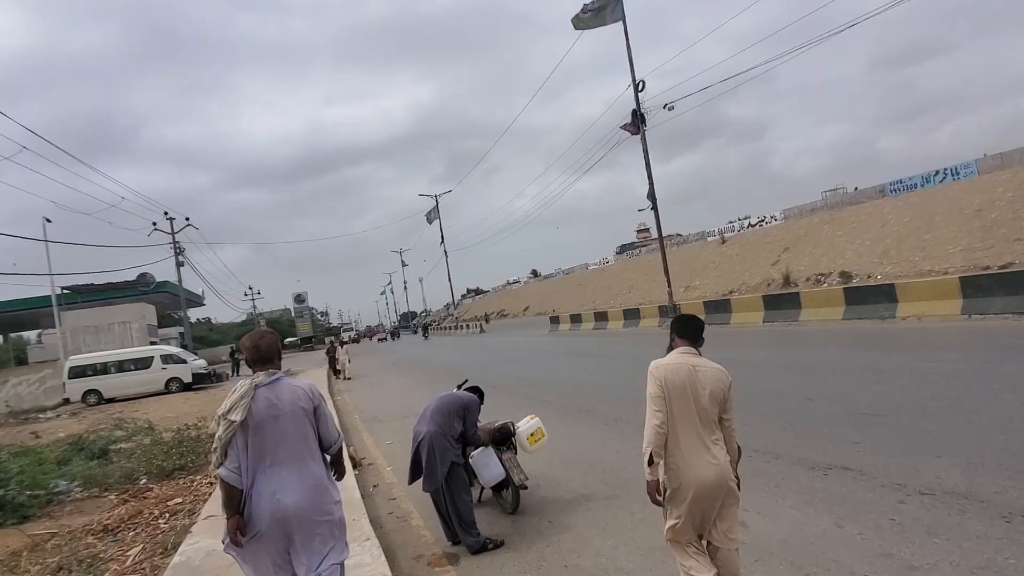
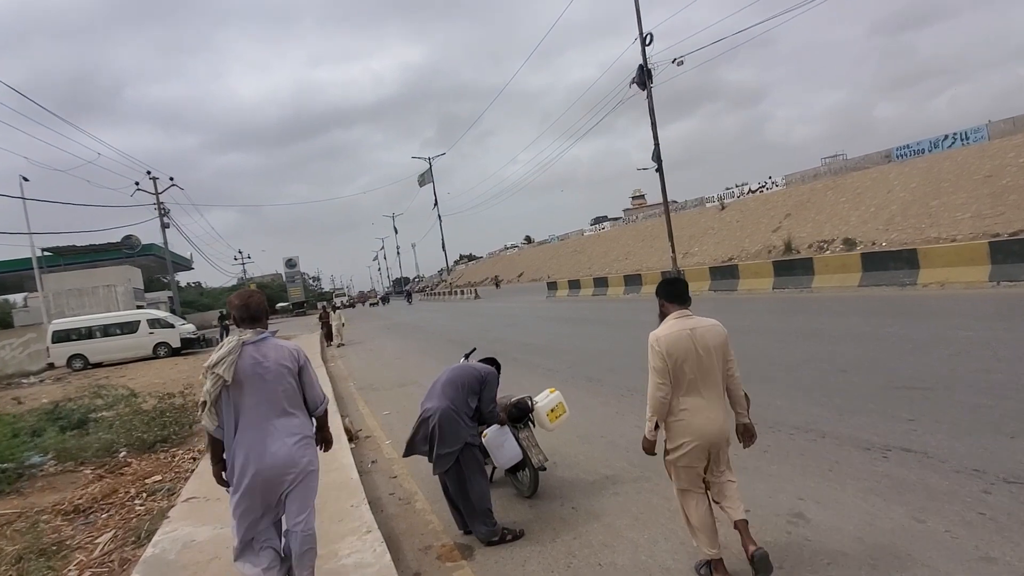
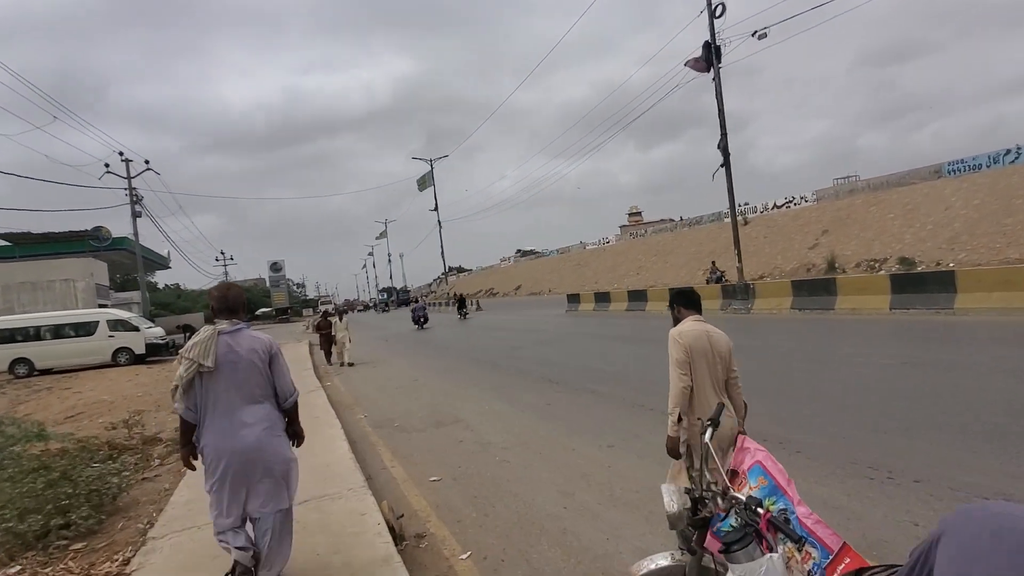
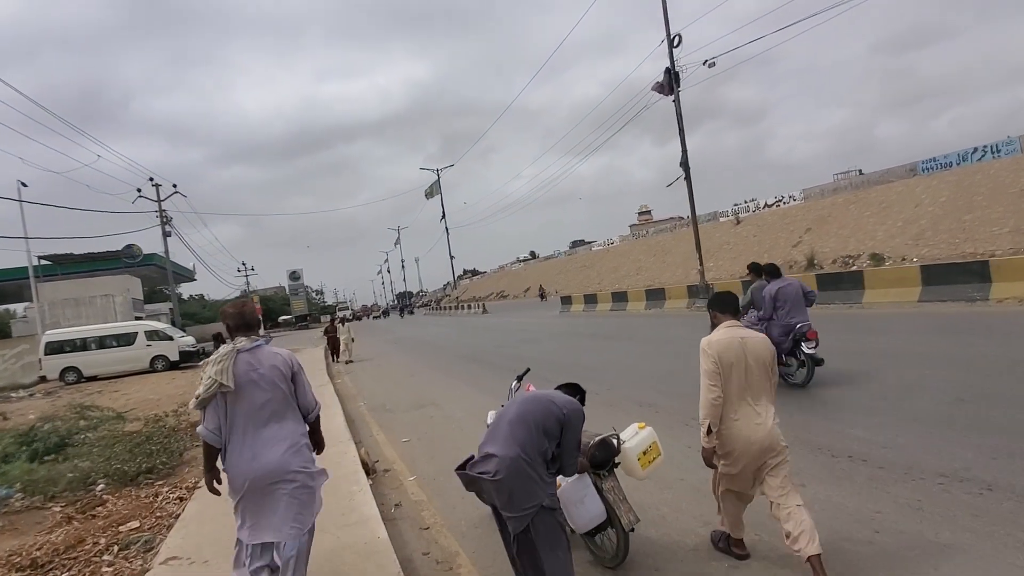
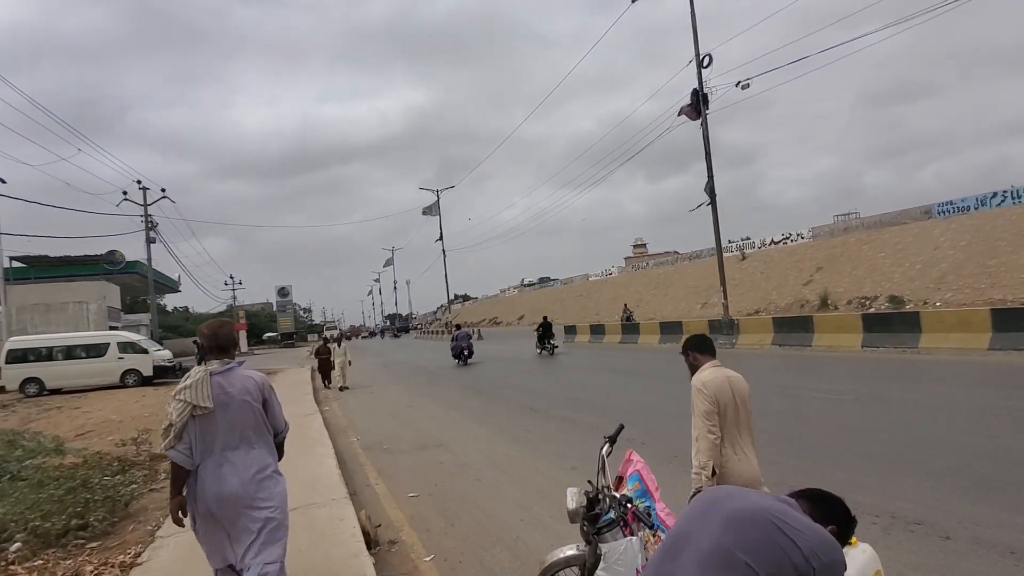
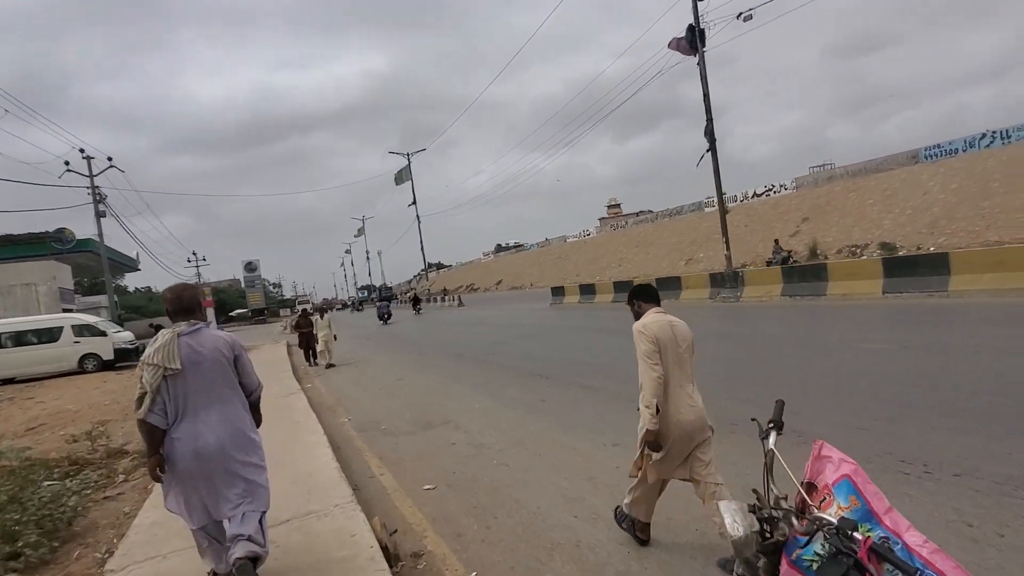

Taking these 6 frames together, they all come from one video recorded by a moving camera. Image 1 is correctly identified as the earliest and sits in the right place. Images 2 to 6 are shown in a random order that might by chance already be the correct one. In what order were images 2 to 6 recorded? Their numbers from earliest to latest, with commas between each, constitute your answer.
2, 4, 5, 3, 6
